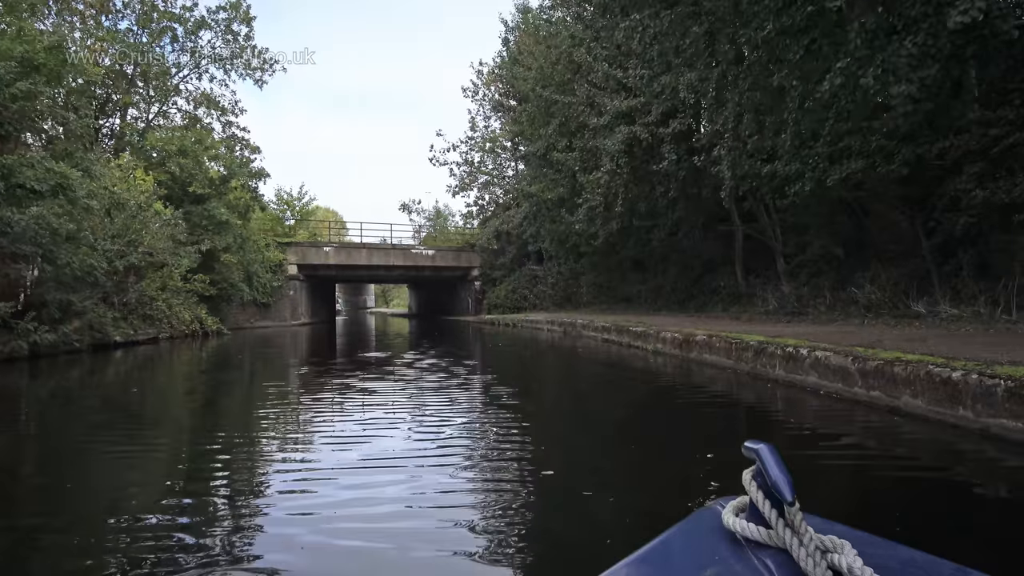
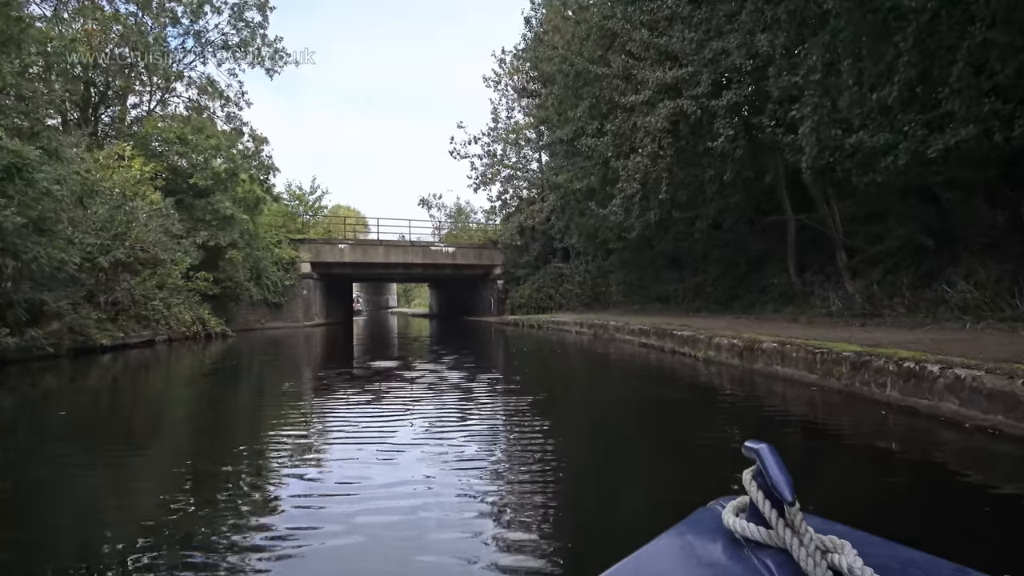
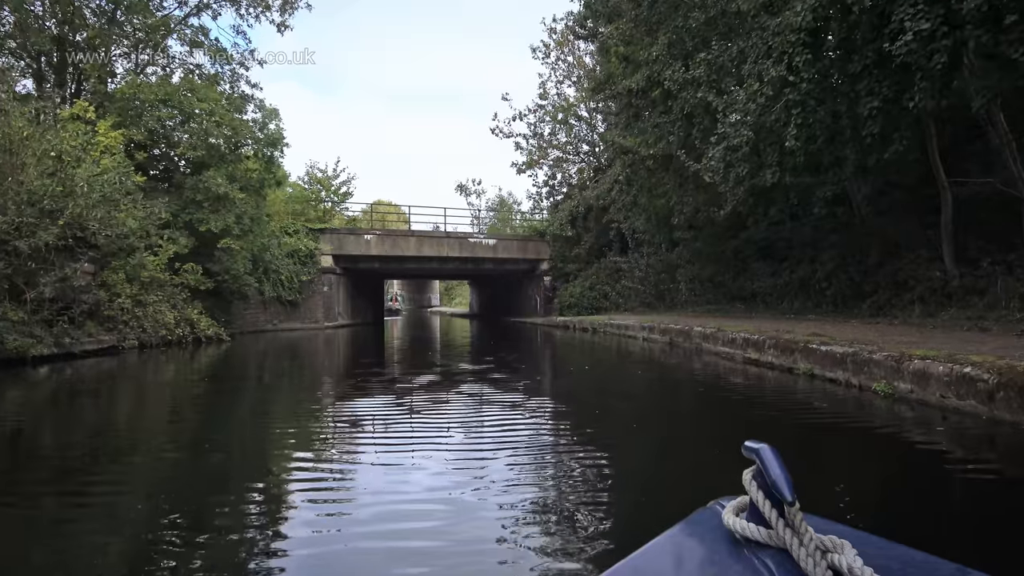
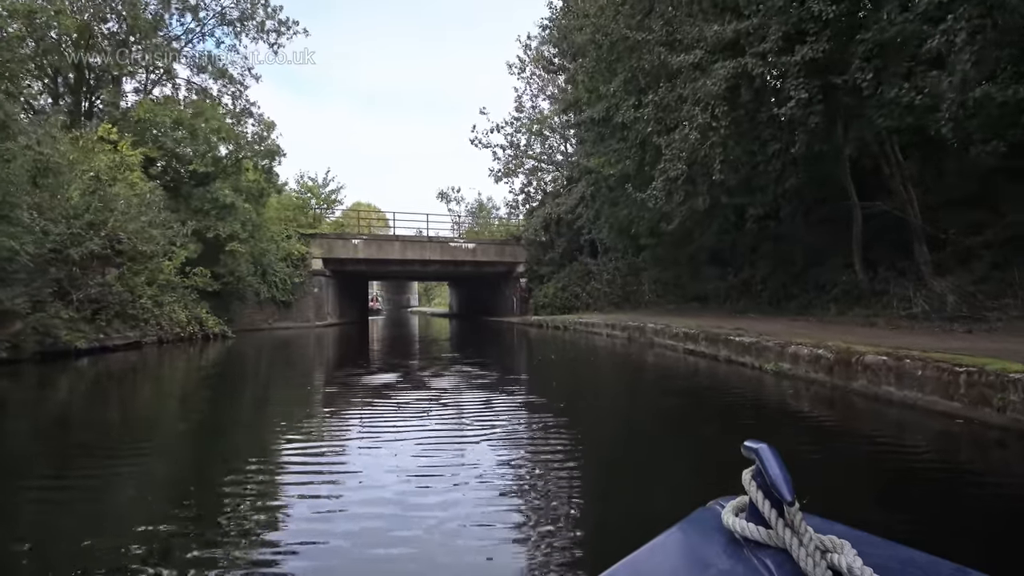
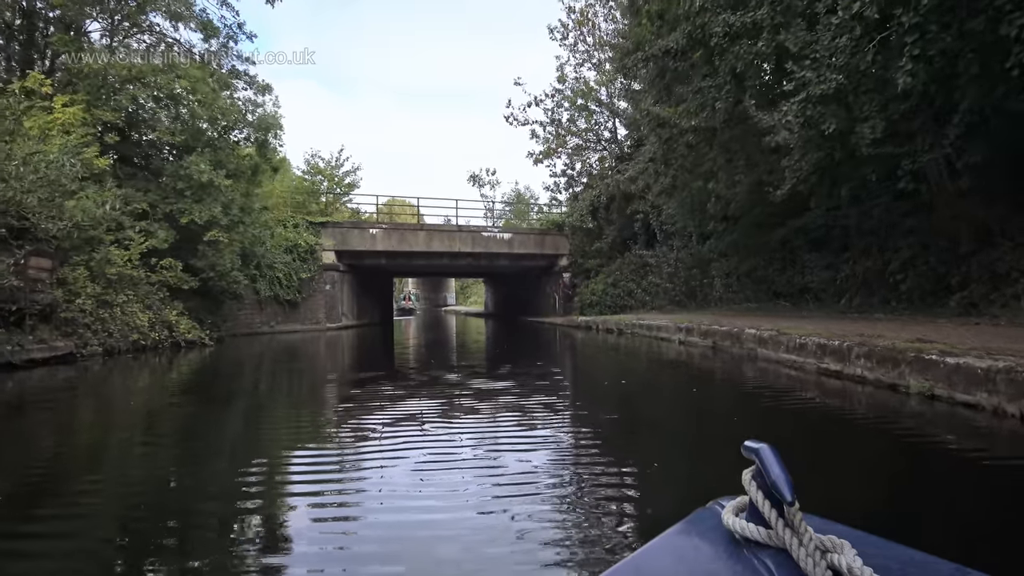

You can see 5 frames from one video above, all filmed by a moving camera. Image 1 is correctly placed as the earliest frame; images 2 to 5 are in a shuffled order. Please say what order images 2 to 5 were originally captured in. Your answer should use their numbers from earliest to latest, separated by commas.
2, 4, 3, 5
